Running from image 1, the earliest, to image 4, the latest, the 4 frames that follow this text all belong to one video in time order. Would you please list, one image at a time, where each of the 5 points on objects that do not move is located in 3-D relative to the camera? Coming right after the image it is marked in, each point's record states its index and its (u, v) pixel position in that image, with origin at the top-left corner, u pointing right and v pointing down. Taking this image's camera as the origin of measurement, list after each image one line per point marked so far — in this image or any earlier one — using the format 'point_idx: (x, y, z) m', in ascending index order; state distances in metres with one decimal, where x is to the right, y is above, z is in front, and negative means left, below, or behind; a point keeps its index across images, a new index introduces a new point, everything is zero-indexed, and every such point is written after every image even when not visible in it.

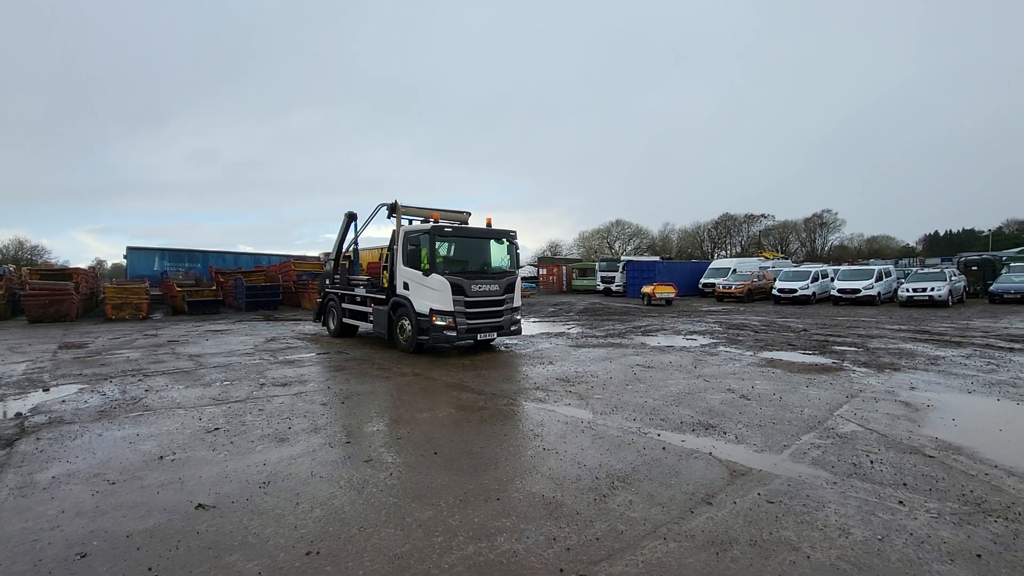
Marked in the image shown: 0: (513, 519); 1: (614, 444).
0: (0.0, -1.5, +3.3) m
1: (+1.0, -1.5, +4.8) m
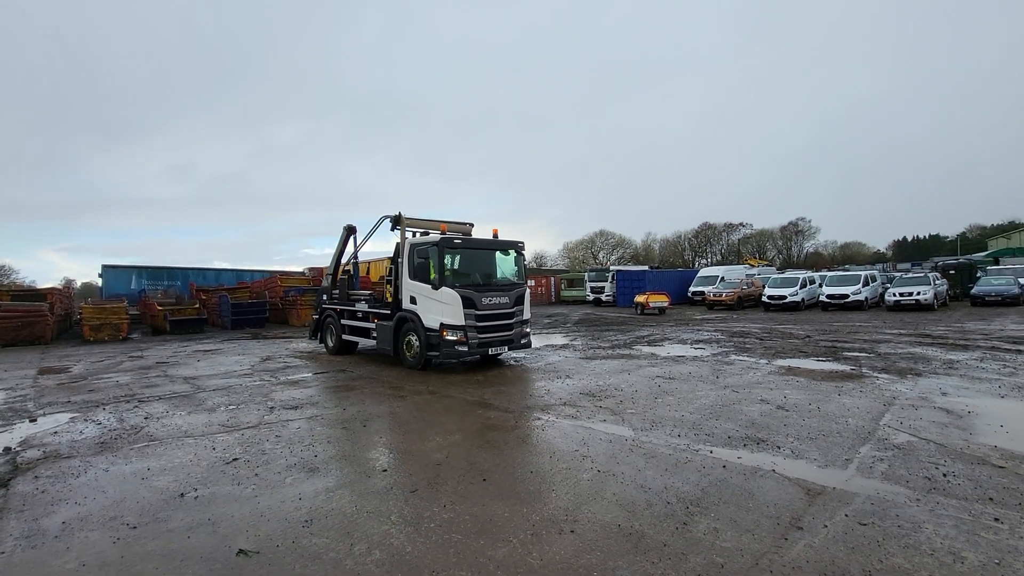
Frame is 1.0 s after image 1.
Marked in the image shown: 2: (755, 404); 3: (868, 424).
0: (+0.5, -1.6, +3.0) m
1: (+1.4, -1.6, +4.5) m
2: (+3.2, -1.5, +6.6) m
3: (+4.0, -1.5, +5.6) m
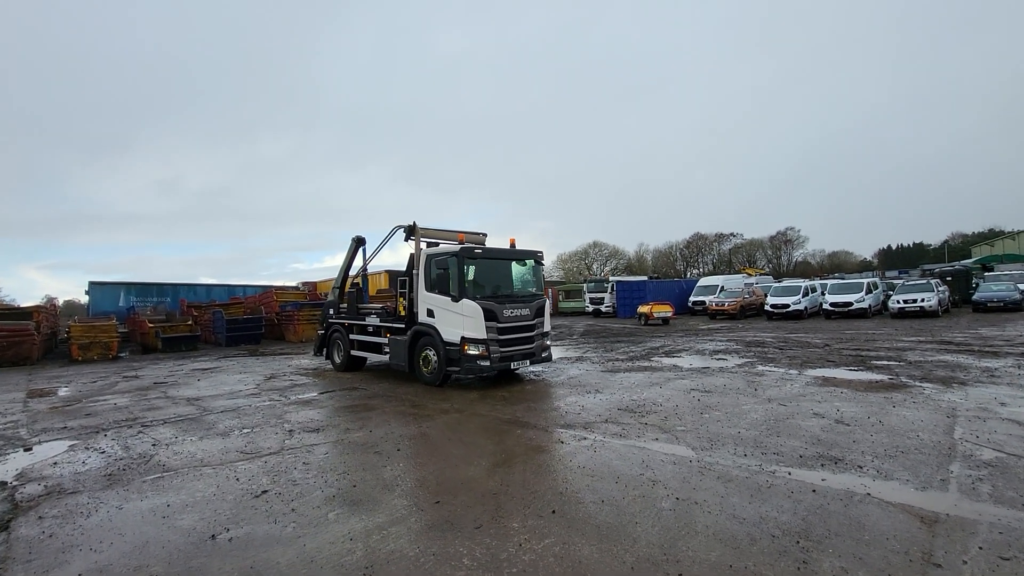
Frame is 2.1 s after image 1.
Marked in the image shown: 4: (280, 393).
0: (+1.1, -1.6, +2.6) m
1: (+2.0, -1.7, +4.1) m
2: (+3.7, -1.6, +6.2) m
3: (+4.5, -1.6, +5.2) m
4: (-4.5, -2.0, +9.7) m
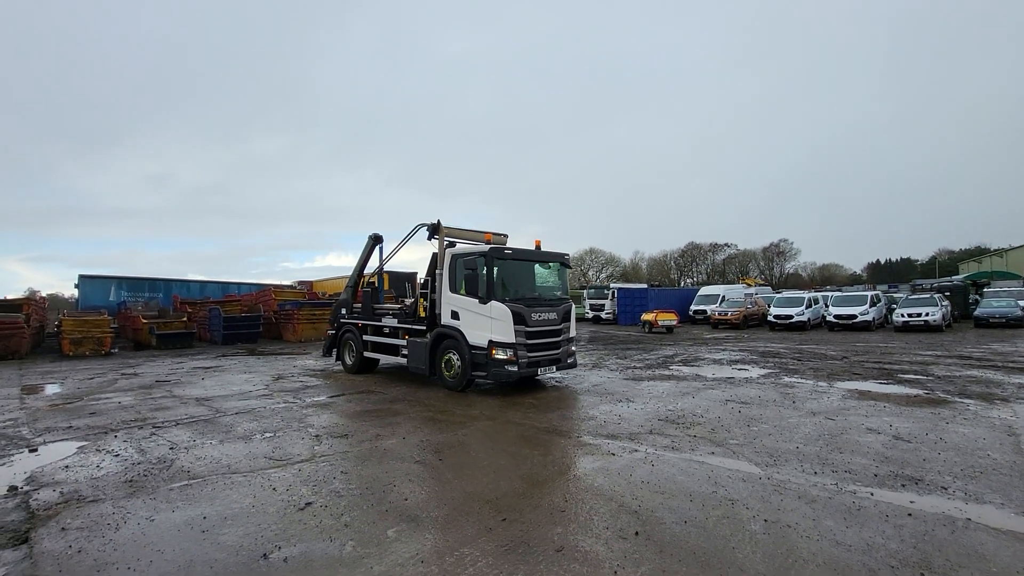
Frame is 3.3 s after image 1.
0: (+1.7, -1.7, +2.3) m
1: (+2.5, -1.7, +3.8) m
2: (+4.2, -1.7, +5.9) m
3: (+5.0, -1.7, +5.0) m
4: (-4.1, -2.0, +9.3) m
